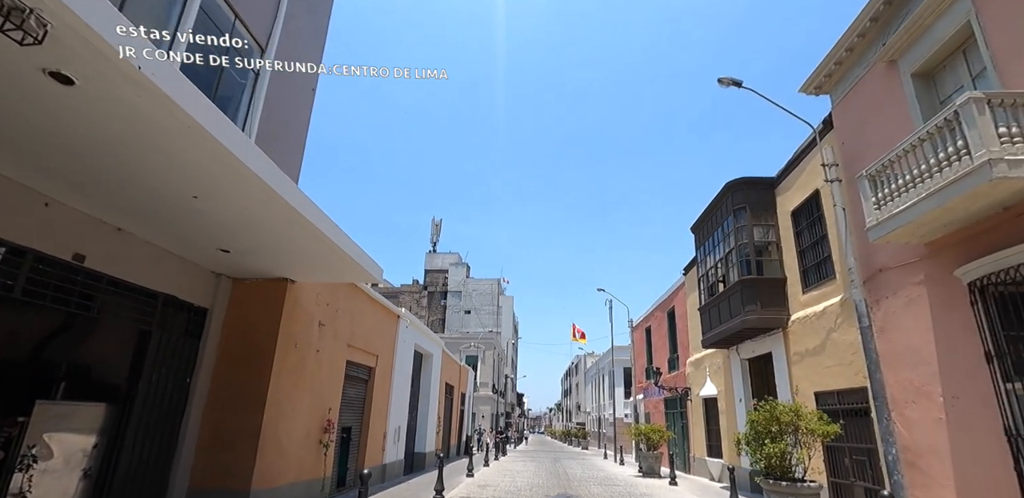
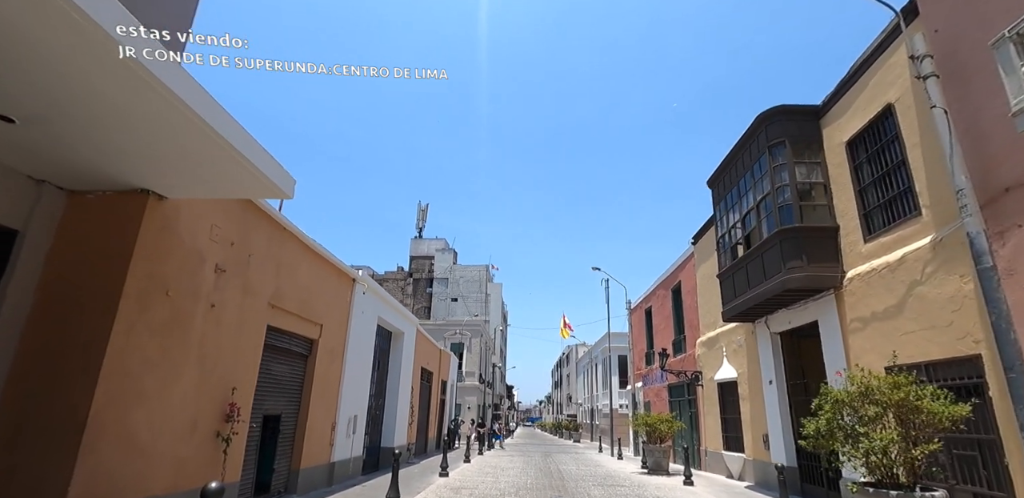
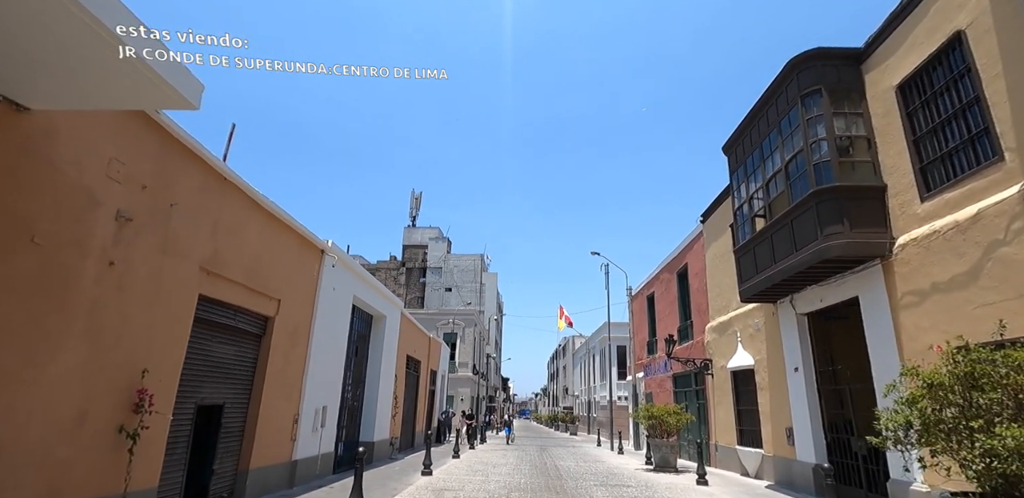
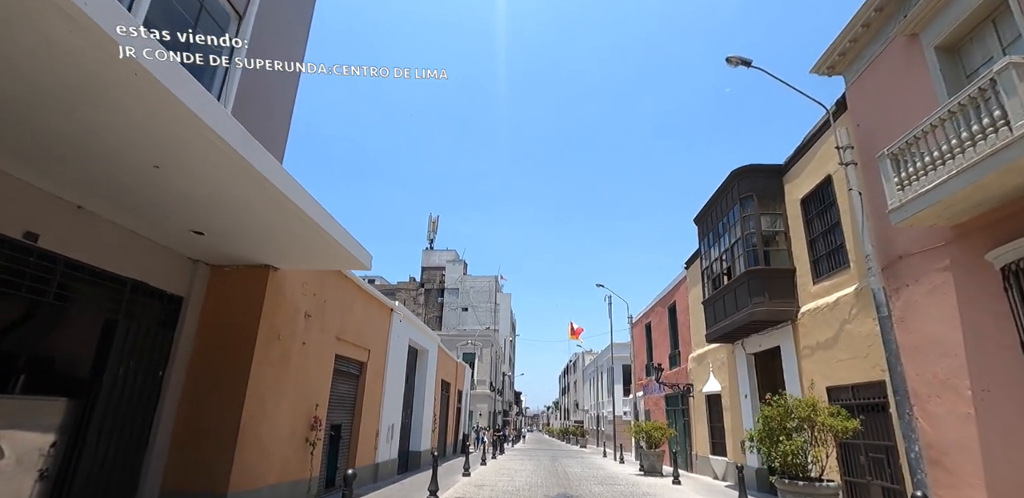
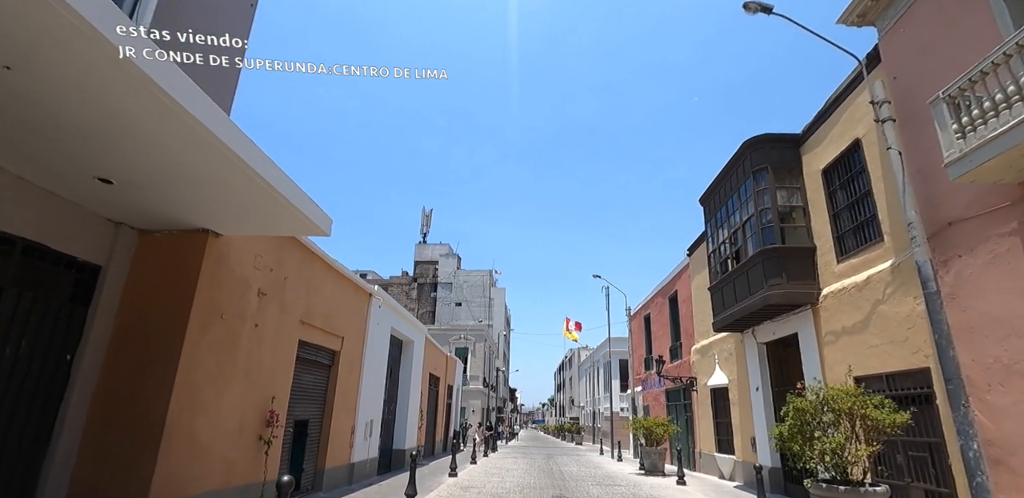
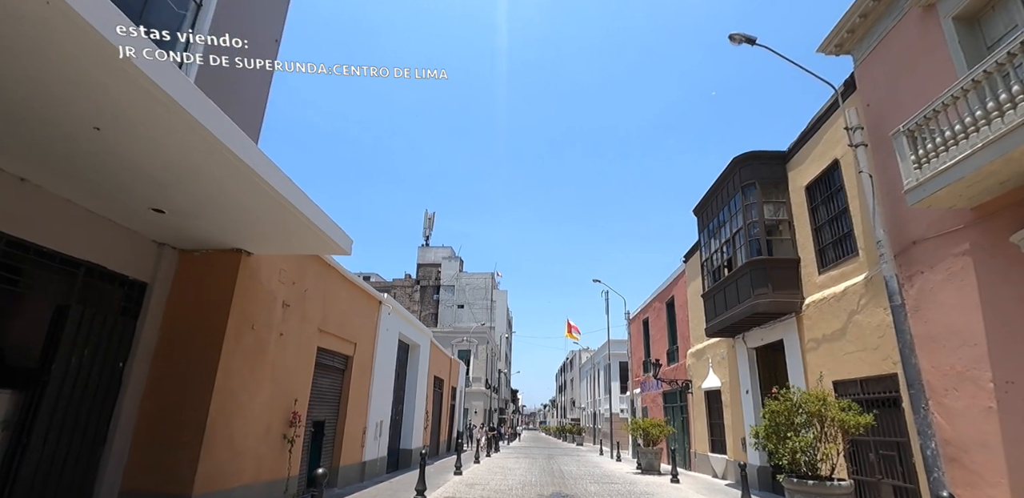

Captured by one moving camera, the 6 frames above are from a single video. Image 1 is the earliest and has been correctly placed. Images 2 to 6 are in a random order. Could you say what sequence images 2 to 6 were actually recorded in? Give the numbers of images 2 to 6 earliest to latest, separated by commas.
4, 6, 5, 2, 3
